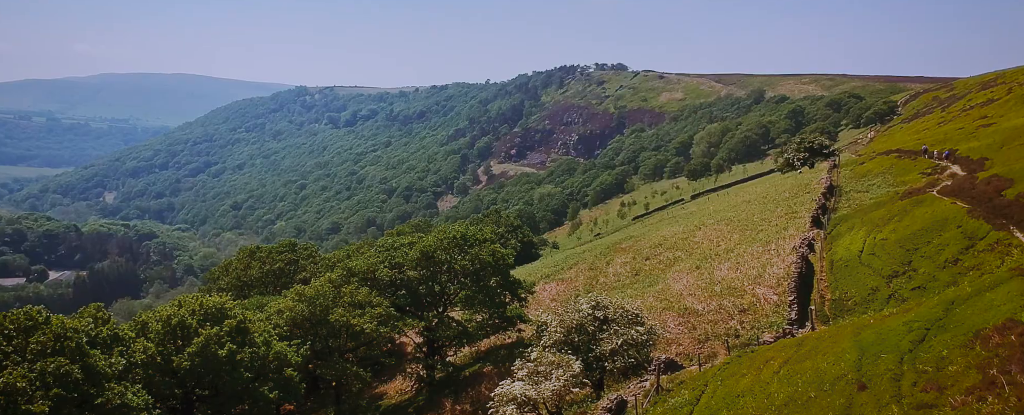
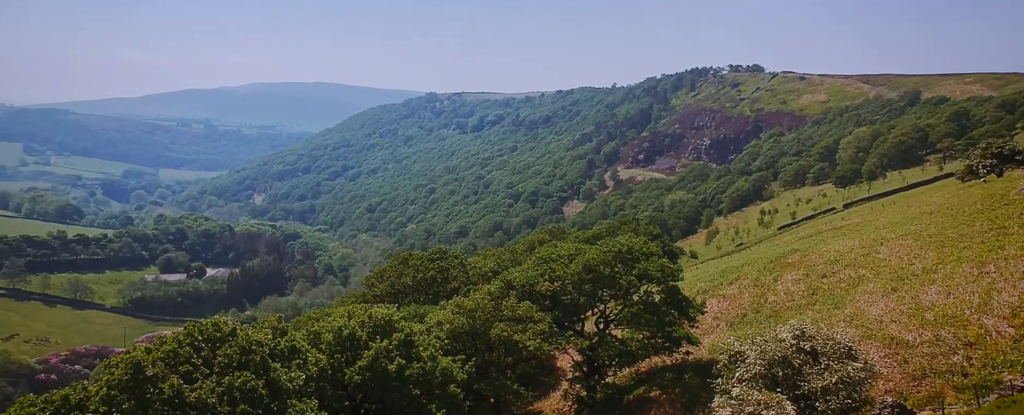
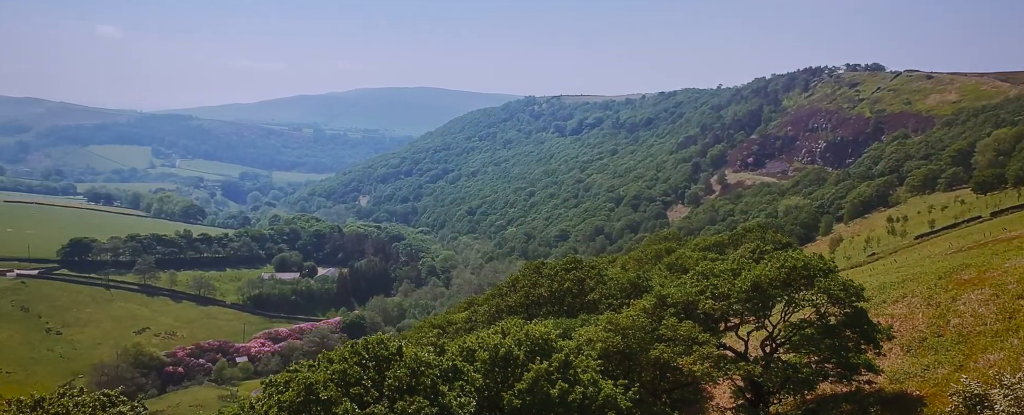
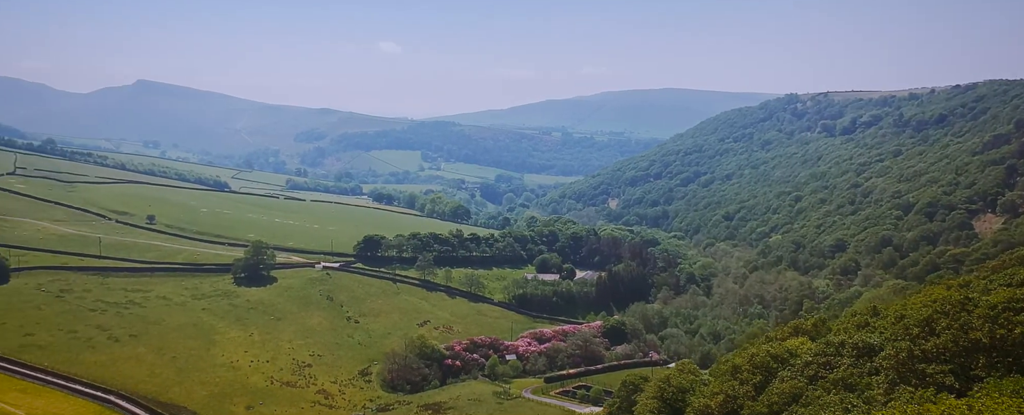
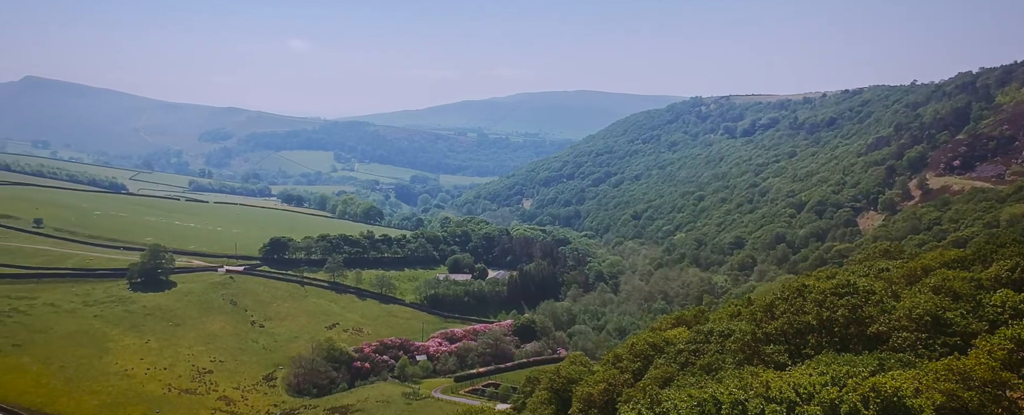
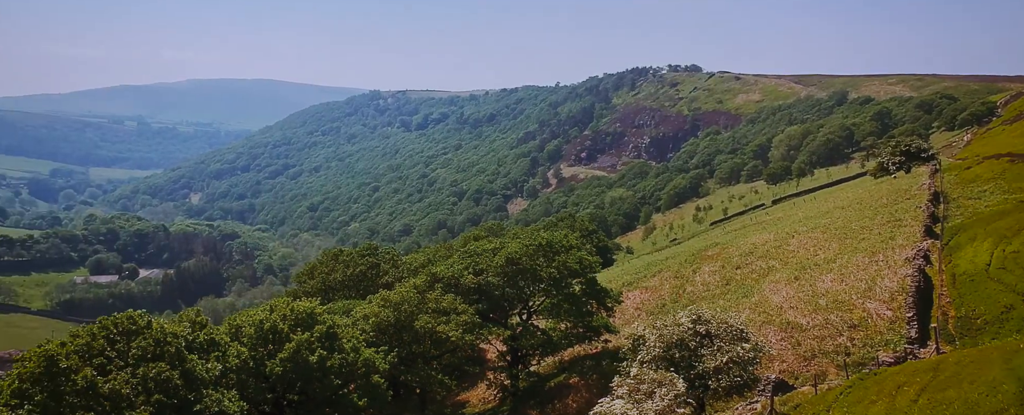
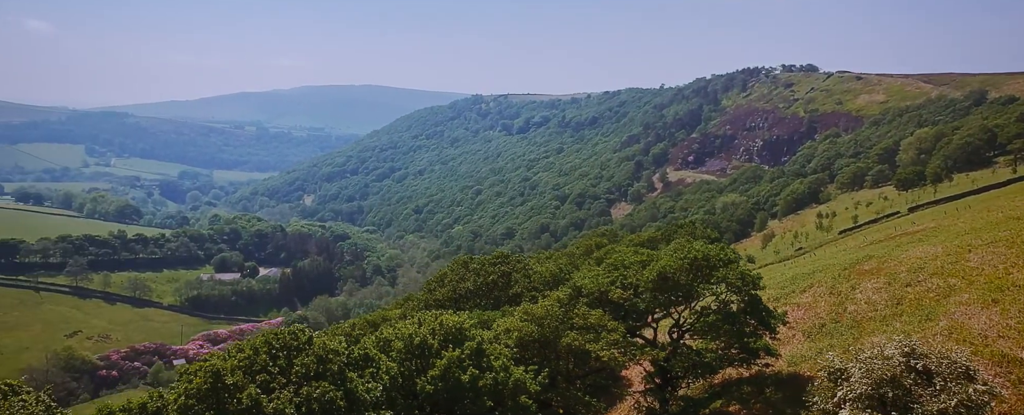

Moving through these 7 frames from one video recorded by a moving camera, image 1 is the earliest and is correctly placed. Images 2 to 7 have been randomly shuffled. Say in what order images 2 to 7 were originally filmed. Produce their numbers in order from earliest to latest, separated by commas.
6, 2, 7, 3, 5, 4
